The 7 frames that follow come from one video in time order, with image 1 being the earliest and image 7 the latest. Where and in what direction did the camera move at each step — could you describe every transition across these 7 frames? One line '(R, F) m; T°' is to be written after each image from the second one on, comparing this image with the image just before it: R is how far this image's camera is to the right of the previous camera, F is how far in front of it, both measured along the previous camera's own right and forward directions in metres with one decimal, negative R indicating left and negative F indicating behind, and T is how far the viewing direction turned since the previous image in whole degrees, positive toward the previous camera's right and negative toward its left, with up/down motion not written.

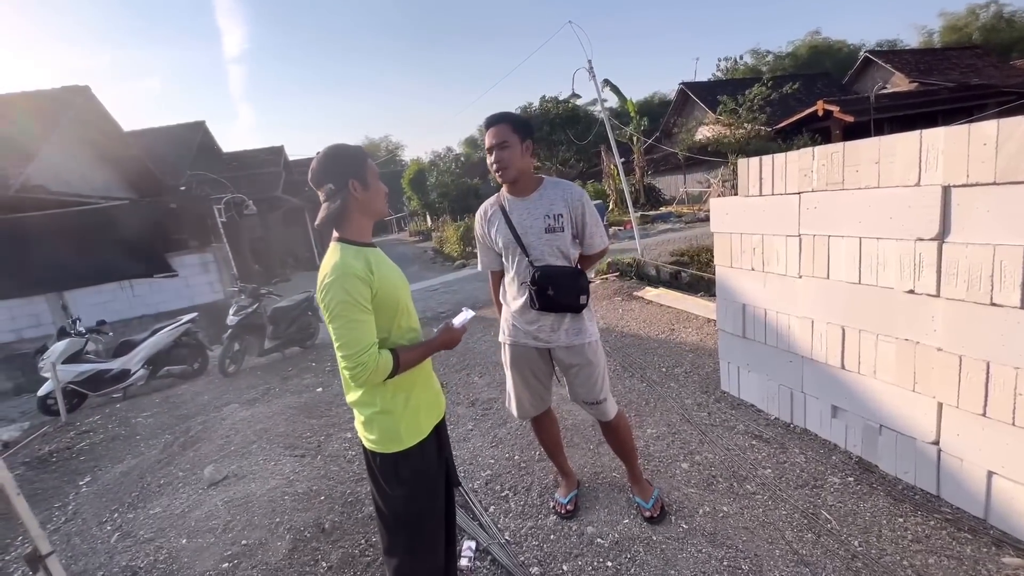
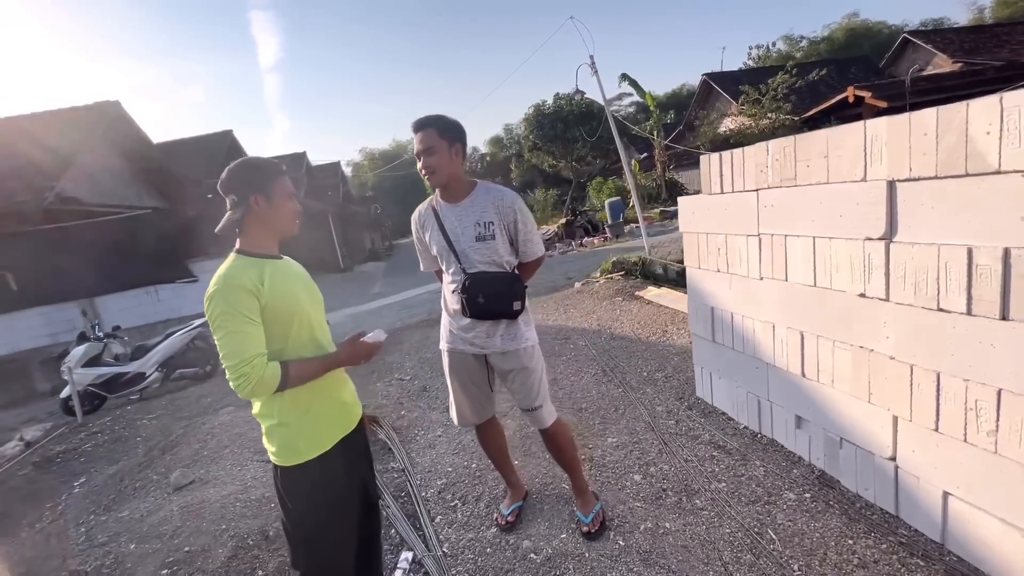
(+0.5, +0.1) m; -4°
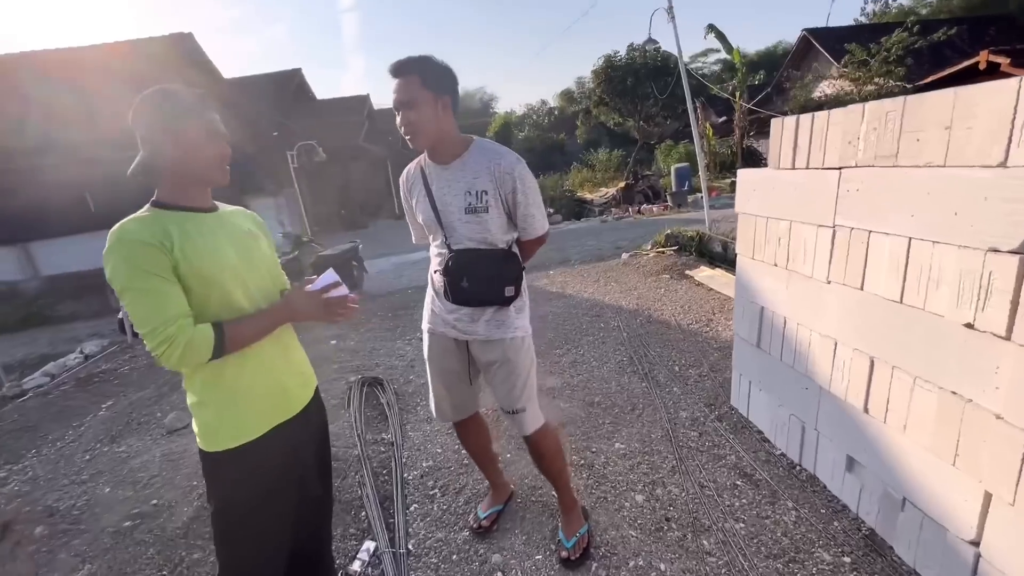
(+0.3, +0.4) m; -6°
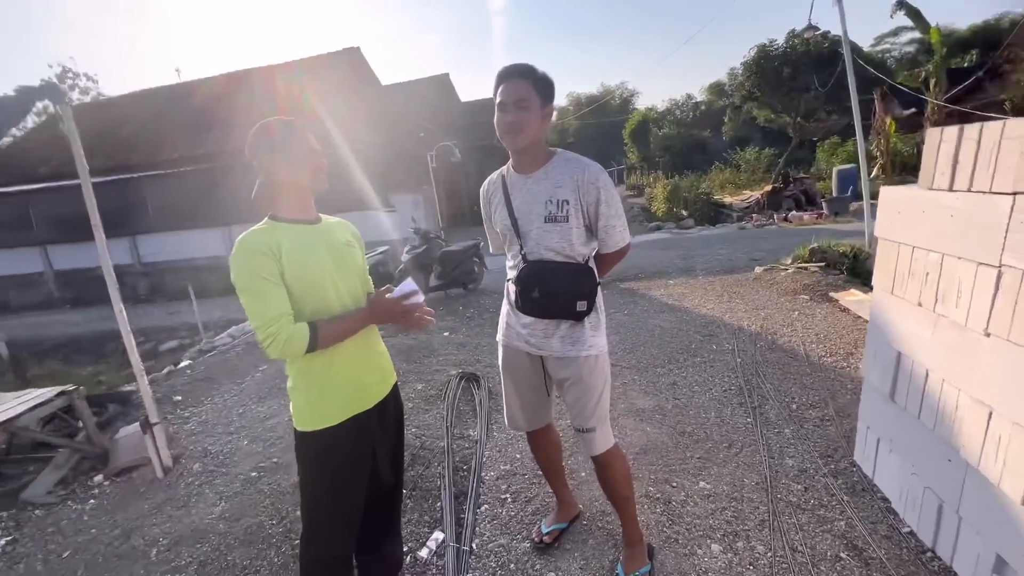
(+0.2, 0.0) m; -15°
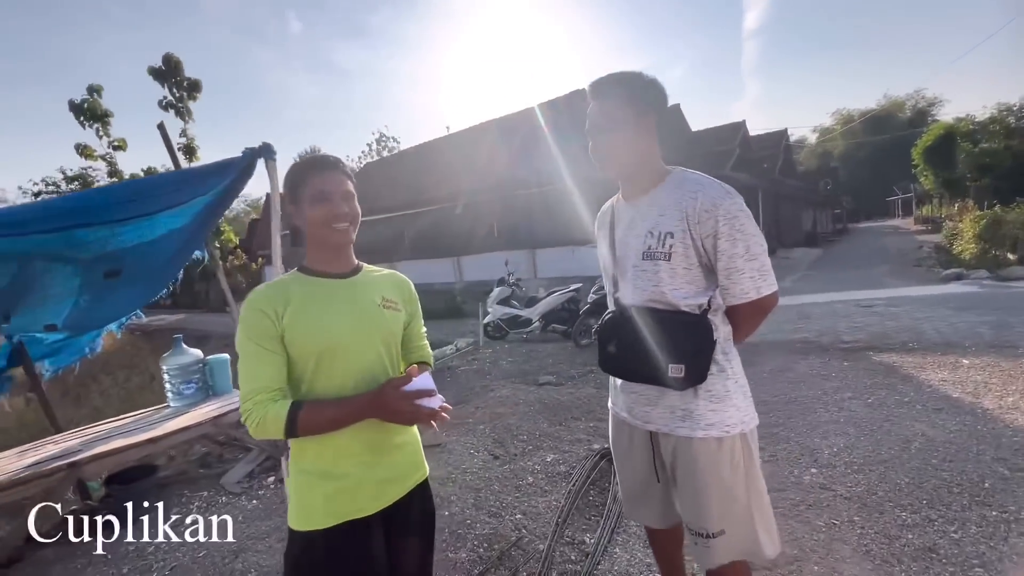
(+0.4, +0.7) m; -27°
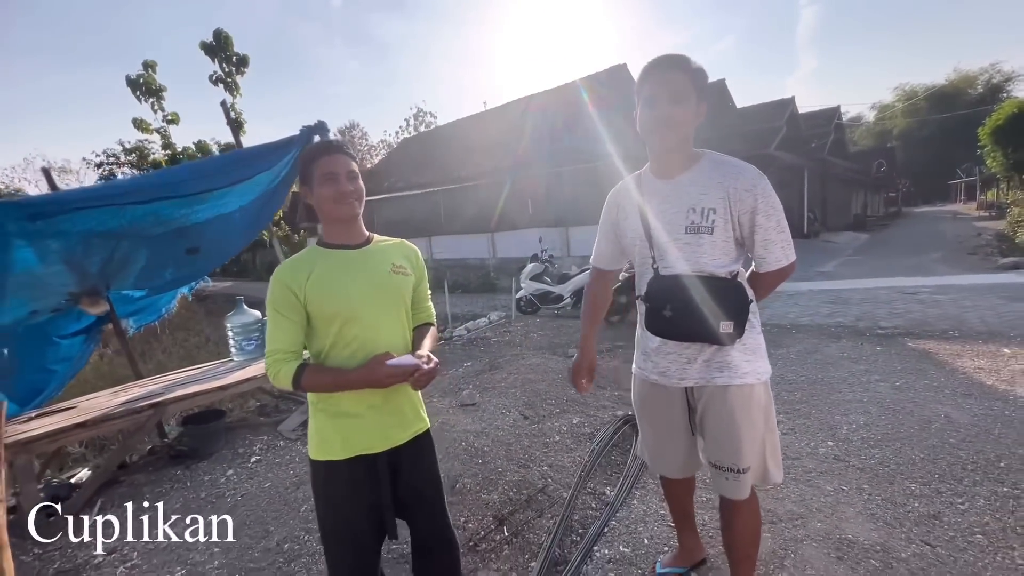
(0.0, -0.2) m; -4°
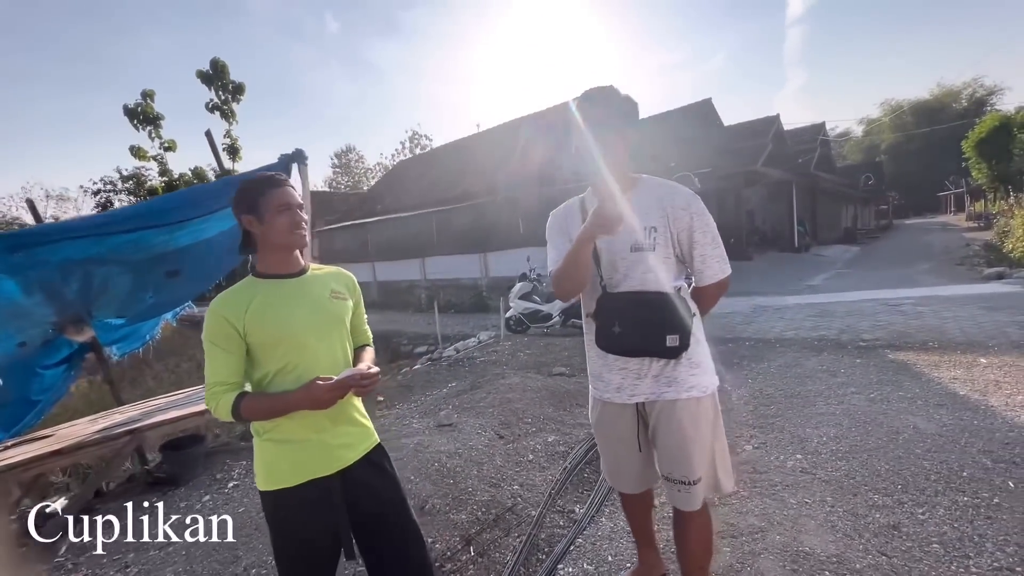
(+0.2, -0.1) m; 0°
